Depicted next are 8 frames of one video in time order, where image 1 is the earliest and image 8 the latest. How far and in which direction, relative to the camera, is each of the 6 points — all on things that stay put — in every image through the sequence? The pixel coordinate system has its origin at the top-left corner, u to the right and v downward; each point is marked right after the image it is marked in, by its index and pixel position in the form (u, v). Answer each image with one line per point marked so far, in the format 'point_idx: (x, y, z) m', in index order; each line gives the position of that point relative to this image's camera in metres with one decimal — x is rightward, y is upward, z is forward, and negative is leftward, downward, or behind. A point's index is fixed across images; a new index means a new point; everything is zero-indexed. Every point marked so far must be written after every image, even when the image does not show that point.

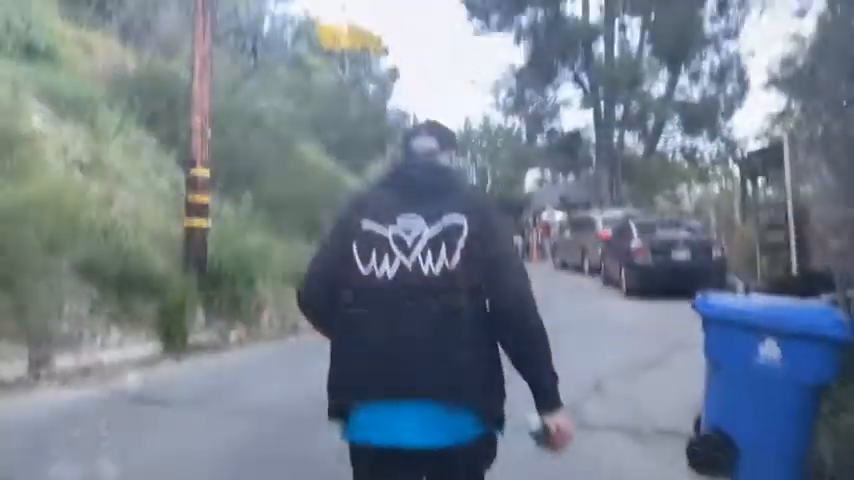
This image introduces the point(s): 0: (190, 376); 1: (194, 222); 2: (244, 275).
0: (-3.6, -2.1, +10.6) m
1: (-4.5, +0.4, +13.3) m
2: (-3.7, -0.8, +13.7) m
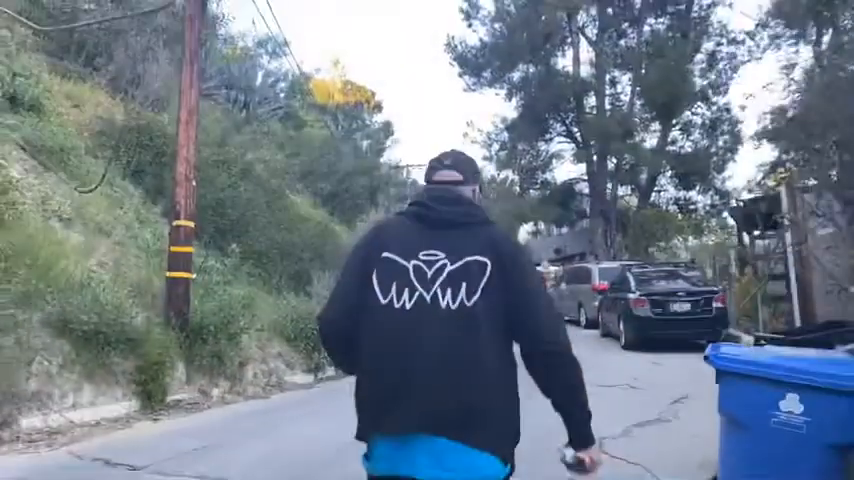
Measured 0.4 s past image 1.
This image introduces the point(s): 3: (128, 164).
0: (-3.7, -2.8, +9.9) m
1: (-4.7, -0.6, +12.8) m
2: (-3.9, -1.8, +13.1) m
3: (-7.7, +2.0, +17.6) m
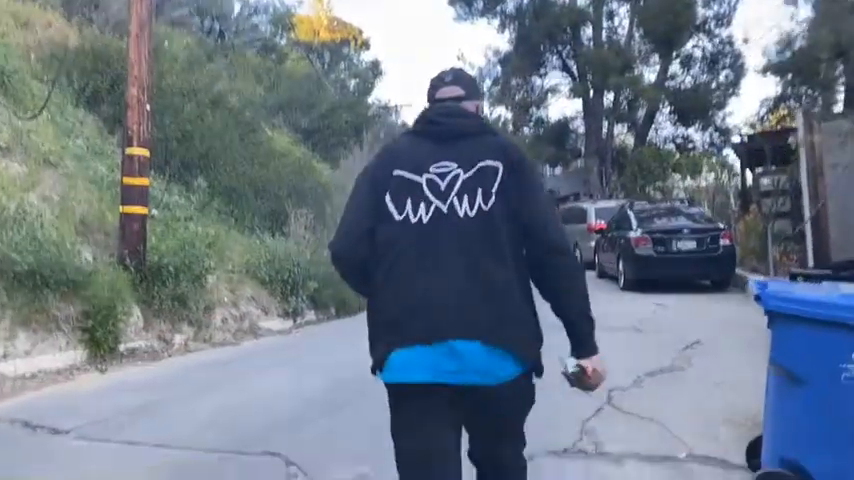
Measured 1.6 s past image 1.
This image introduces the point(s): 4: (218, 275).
0: (-3.9, -1.9, +8.7) m
1: (-4.9, +0.6, +11.4) m
2: (-4.1, -0.6, +11.8) m
3: (-8.1, +3.5, +15.9) m
4: (-4.1, -0.7, +13.3) m
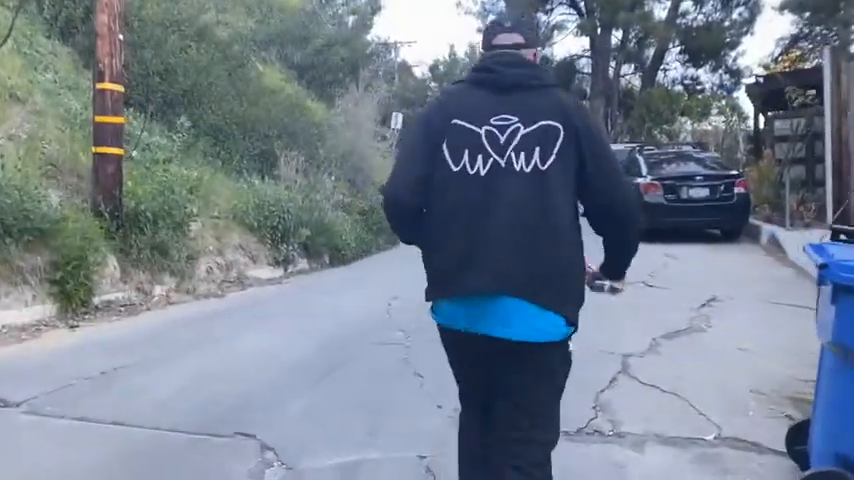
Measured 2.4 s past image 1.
0: (-4.0, -1.2, +8.0) m
1: (-4.9, +1.4, +10.5) m
2: (-4.1, +0.3, +11.0) m
3: (-8.1, +4.7, +14.8) m
4: (-4.1, +0.3, +12.5) m
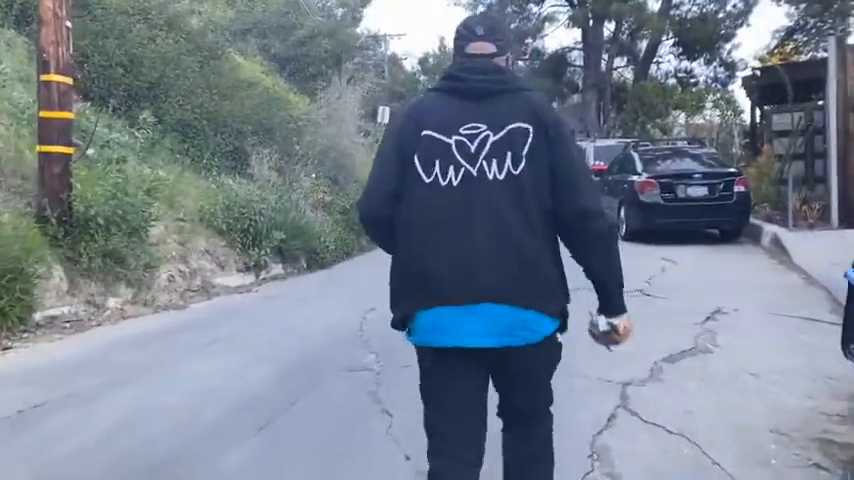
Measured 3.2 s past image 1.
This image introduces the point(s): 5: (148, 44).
0: (-4.2, -1.4, +7.1) m
1: (-5.2, +1.3, +9.5) m
2: (-4.4, +0.2, +10.0) m
3: (-8.4, +4.7, +13.7) m
4: (-4.4, +0.3, +11.5) m
5: (-6.1, +4.3, +14.8) m
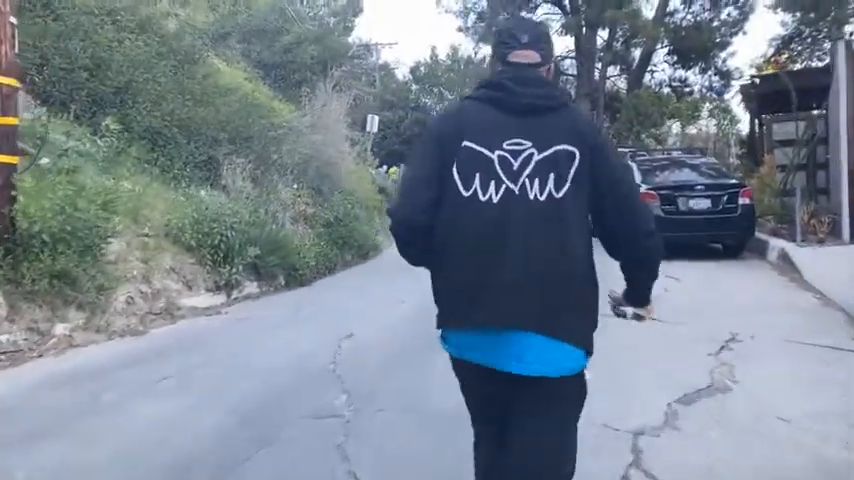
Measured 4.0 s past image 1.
0: (-4.4, -1.6, +6.1) m
1: (-5.5, +1.1, +8.5) m
2: (-4.7, 0.0, +9.1) m
3: (-8.7, +4.4, +12.8) m
4: (-4.7, 0.0, +10.6) m
5: (-6.3, +3.9, +13.9) m
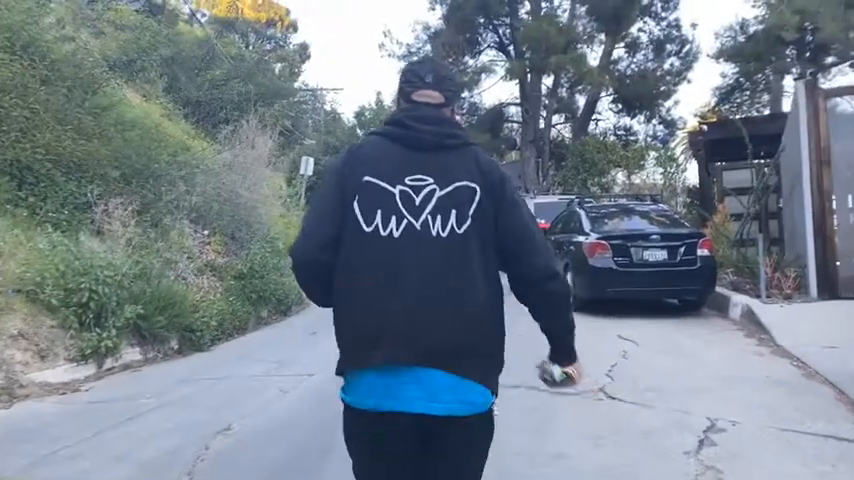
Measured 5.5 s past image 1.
0: (-5.2, -2.0, +3.8) m
1: (-6.4, +0.5, +6.3) m
2: (-5.6, -0.7, +6.9) m
3: (-9.9, +3.5, +10.5) m
4: (-5.8, -0.7, +8.4) m
5: (-7.7, +3.0, +11.8) m
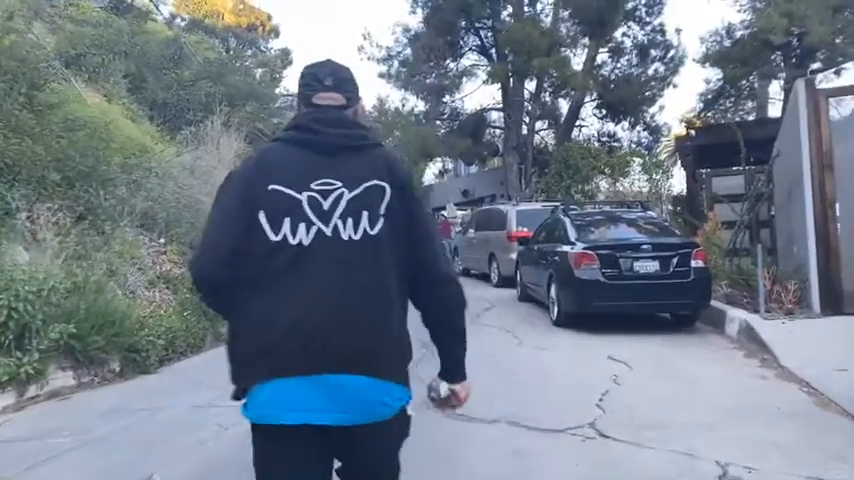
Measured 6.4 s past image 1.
0: (-5.5, -2.1, +2.6) m
1: (-6.7, +0.4, +5.1) m
2: (-6.0, -0.8, +5.6) m
3: (-10.3, +3.4, +9.3) m
4: (-6.1, -0.8, +7.1) m
5: (-8.1, +2.8, +10.6) m
